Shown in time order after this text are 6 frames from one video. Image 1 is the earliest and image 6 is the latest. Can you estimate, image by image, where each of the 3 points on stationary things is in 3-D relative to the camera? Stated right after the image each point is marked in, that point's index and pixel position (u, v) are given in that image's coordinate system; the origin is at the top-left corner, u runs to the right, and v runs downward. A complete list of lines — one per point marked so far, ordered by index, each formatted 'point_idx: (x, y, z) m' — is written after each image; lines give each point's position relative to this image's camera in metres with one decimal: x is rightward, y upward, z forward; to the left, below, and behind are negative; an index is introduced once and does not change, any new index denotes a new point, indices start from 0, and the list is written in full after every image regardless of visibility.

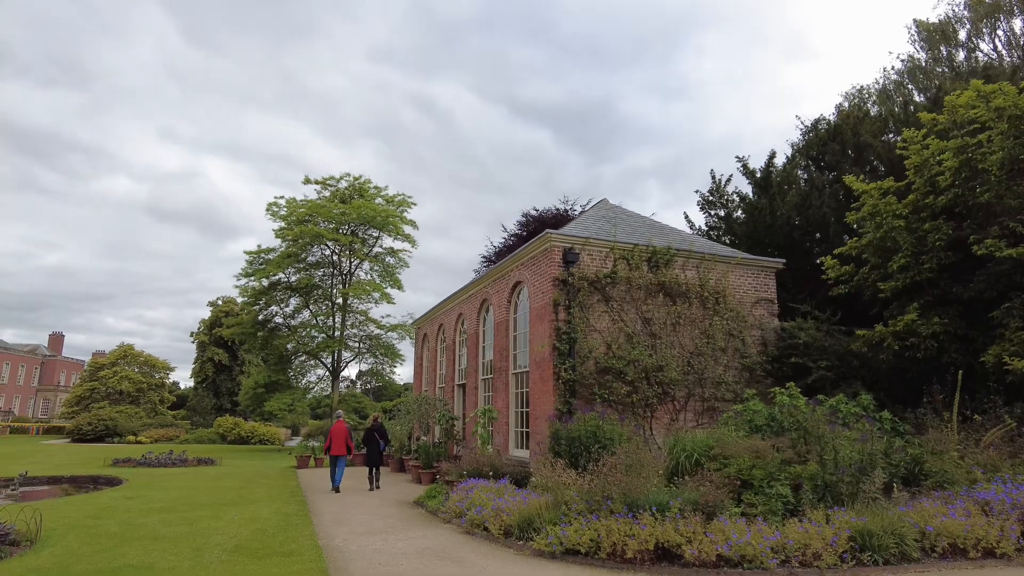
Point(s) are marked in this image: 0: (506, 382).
0: (-0.1, -1.7, +12.1) m
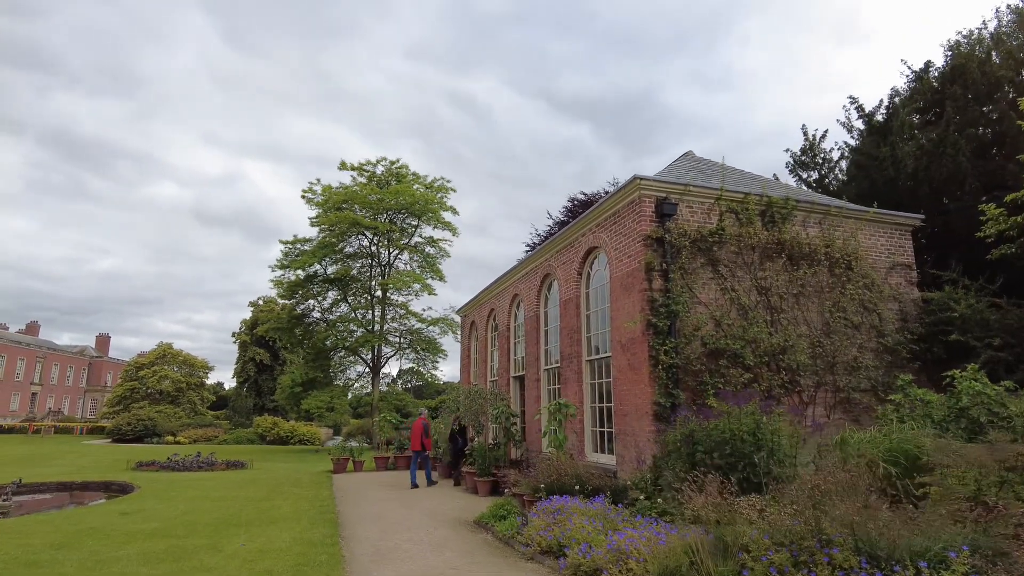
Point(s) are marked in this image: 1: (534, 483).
0: (+1.0, -1.3, +9.9) m
1: (+0.2, -2.2, +7.3) m
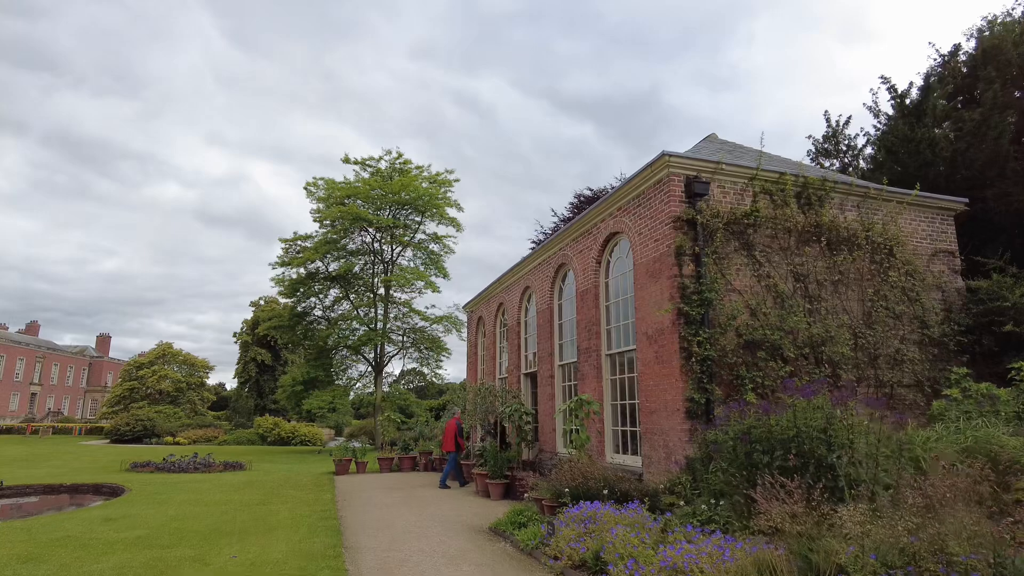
0: (+1.2, -1.1, +9.3) m
1: (+0.4, -2.0, +6.6) m
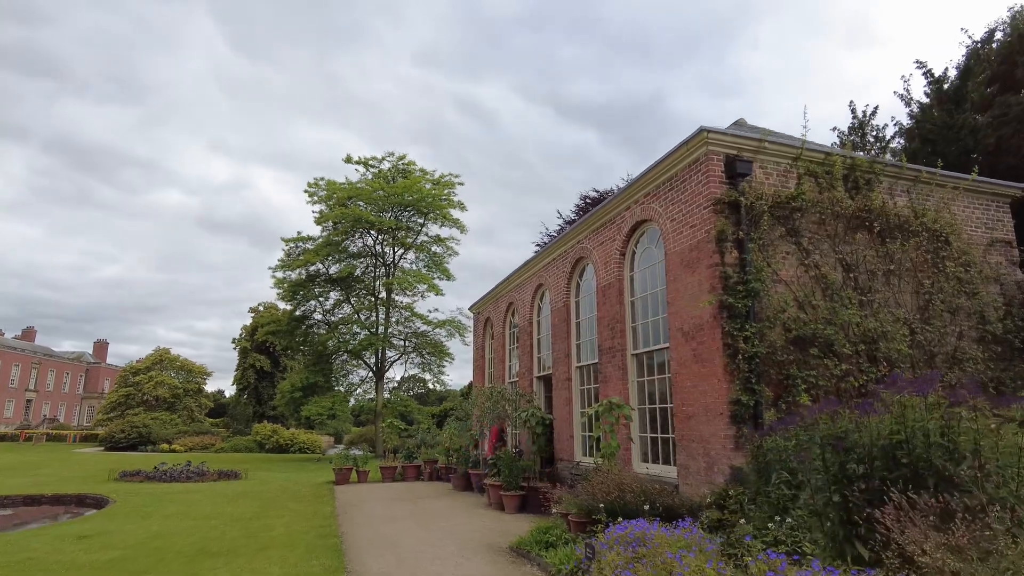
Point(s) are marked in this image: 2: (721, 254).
0: (+1.4, -1.0, +8.5) m
1: (+0.7, -1.9, +5.9) m
2: (+2.1, +0.3, +6.6) m
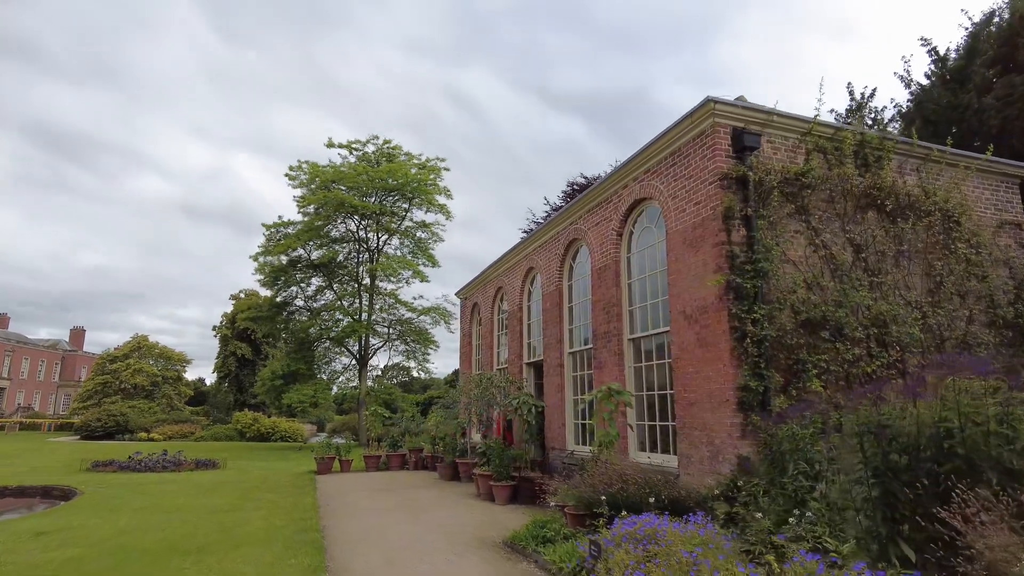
0: (+1.3, -0.8, +8.2) m
1: (+0.6, -1.7, +5.5) m
2: (+2.1, +0.5, +6.3) m
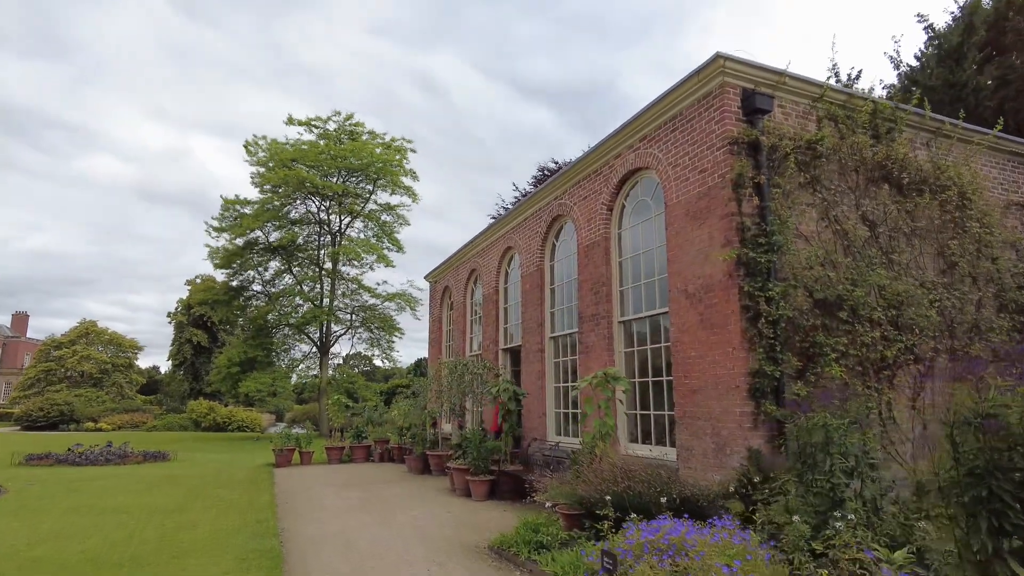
0: (+1.1, -0.5, +7.6) m
1: (+0.5, -1.5, +4.9) m
2: (+1.9, +0.7, +5.7) m
